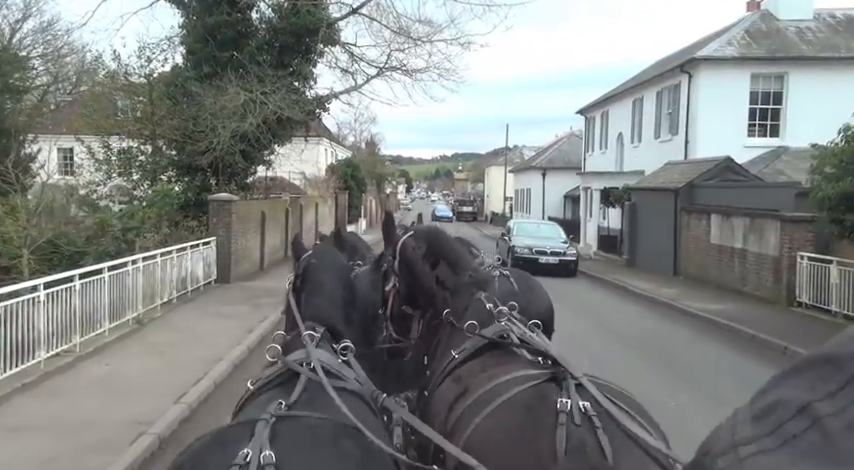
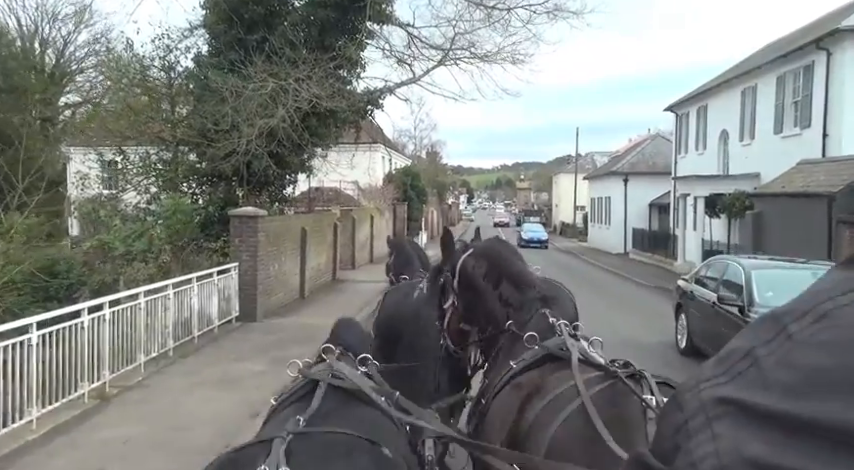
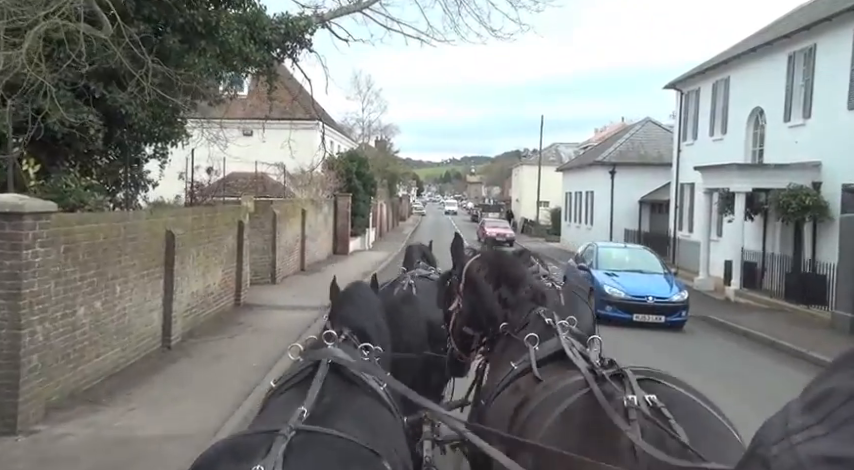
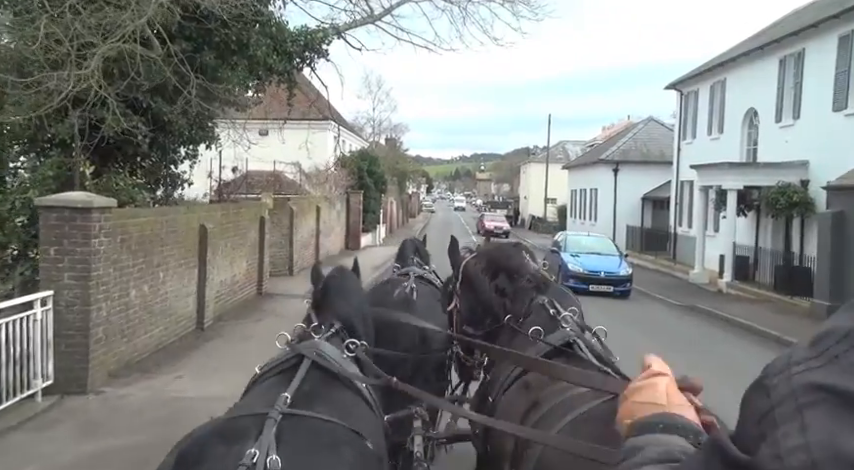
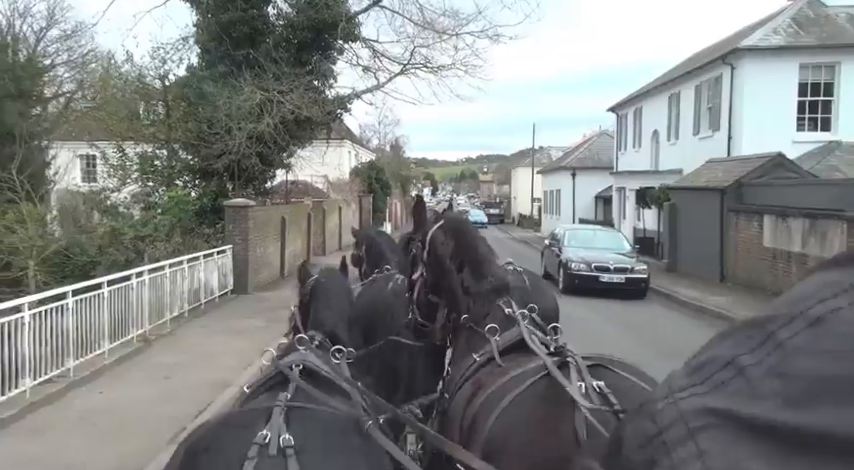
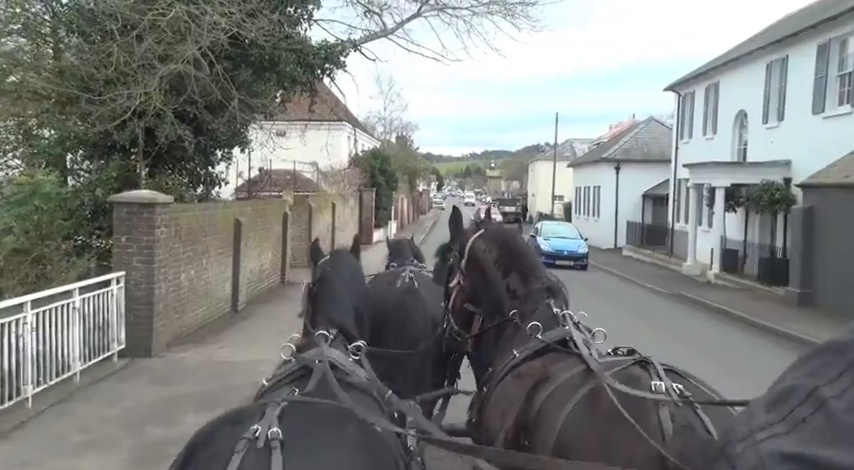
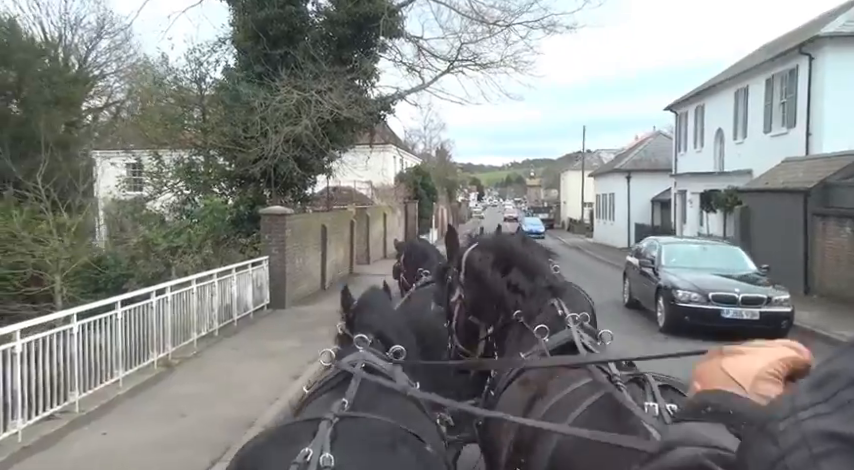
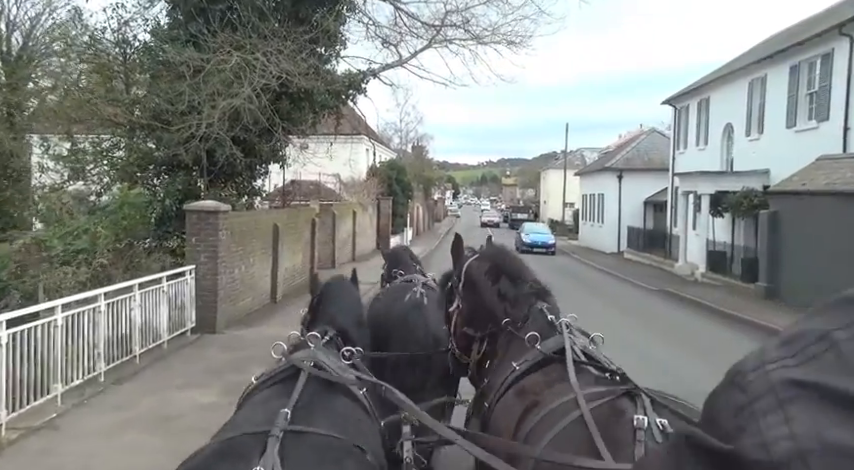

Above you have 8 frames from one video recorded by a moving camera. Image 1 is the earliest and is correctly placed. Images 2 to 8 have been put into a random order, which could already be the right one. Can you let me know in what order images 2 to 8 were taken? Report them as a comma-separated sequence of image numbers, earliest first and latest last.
5, 7, 2, 8, 6, 4, 3
